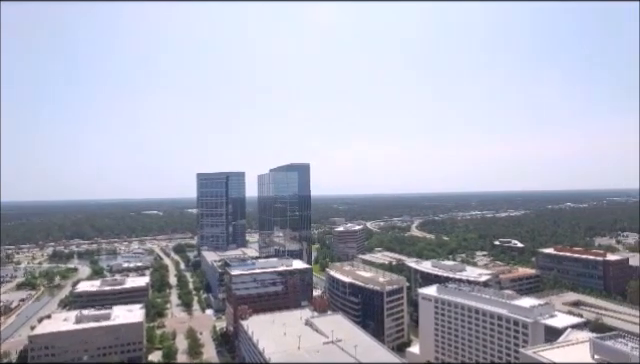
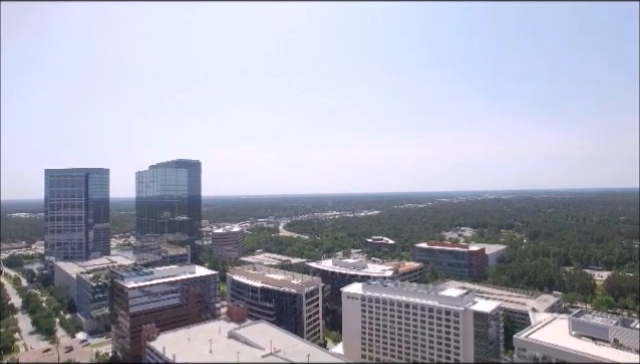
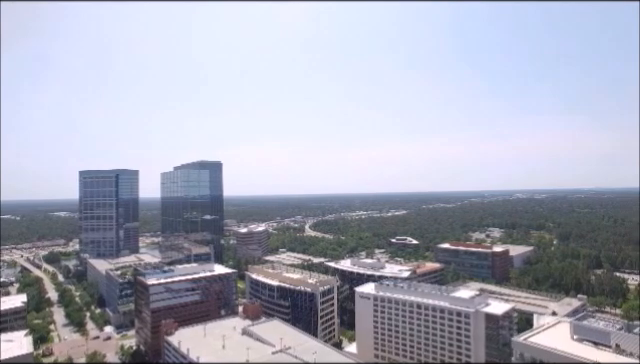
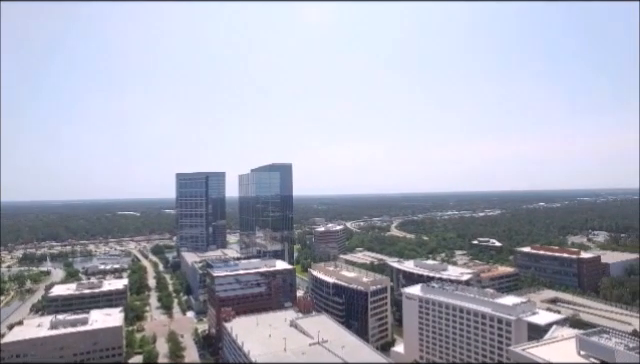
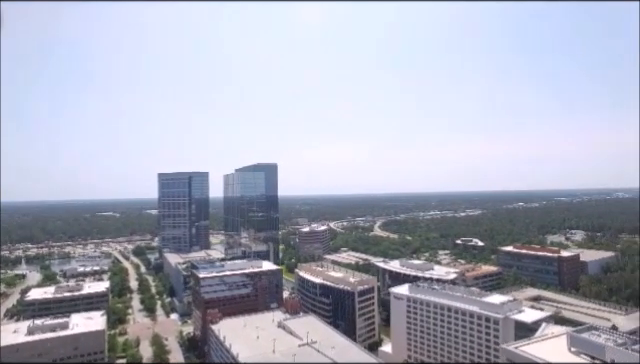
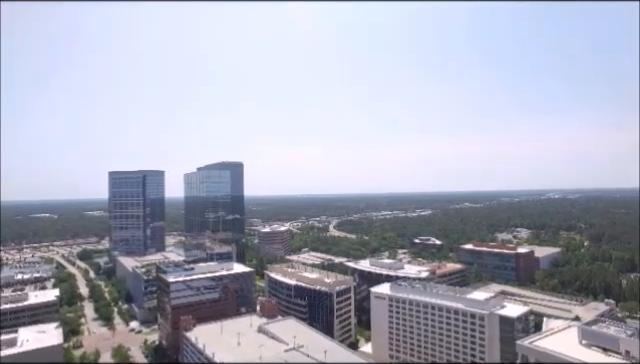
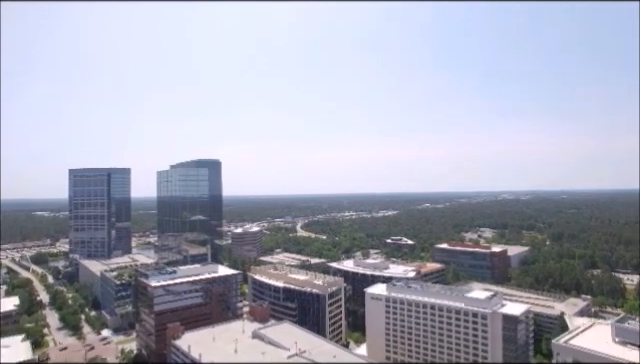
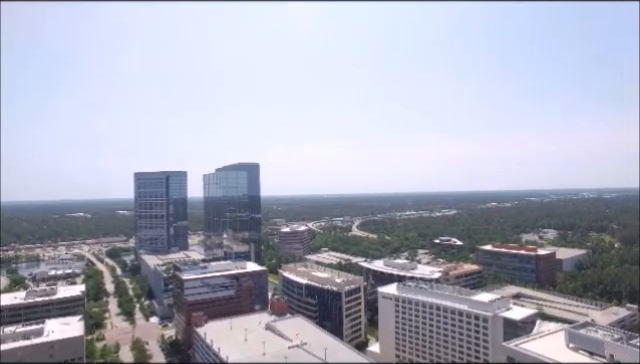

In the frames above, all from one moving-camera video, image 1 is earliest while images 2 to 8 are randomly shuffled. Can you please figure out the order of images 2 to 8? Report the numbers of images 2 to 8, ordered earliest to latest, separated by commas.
4, 5, 8, 6, 3, 2, 7
